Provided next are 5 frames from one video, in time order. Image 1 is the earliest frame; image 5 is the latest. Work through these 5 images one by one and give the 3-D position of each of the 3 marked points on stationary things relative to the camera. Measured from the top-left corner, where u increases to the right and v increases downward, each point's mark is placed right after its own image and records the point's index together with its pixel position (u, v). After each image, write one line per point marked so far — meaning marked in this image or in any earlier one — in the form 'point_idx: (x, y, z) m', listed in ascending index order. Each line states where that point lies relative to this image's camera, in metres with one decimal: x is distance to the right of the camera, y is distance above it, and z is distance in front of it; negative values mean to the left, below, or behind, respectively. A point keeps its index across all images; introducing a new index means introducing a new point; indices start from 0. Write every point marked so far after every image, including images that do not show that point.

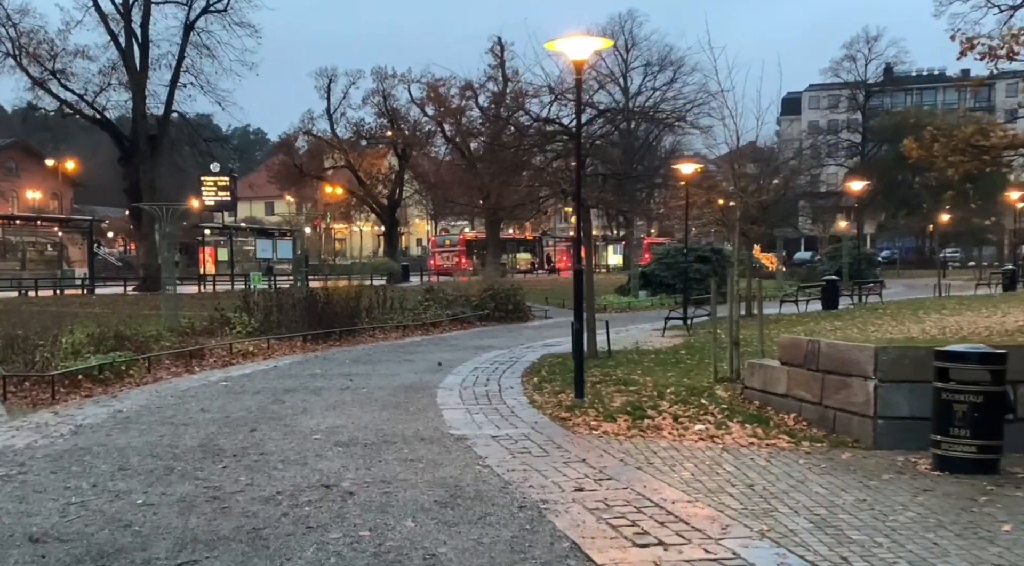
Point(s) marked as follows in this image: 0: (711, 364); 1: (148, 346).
0: (+2.7, -1.1, +14.4) m
1: (-6.3, -1.1, +18.2) m
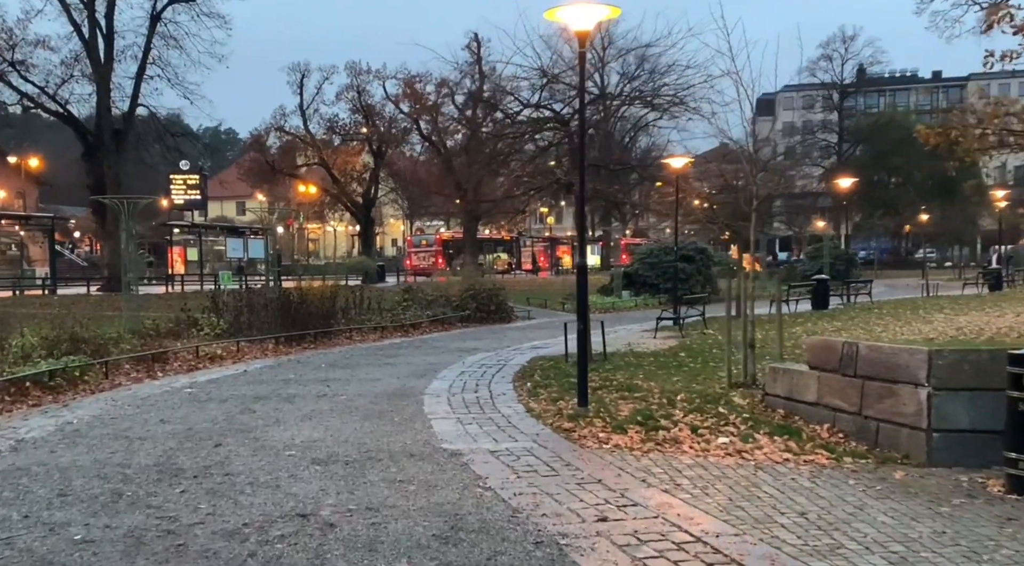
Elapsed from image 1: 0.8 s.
0: (+2.6, -1.1, +13.3) m
1: (-6.5, -1.1, +16.9) m
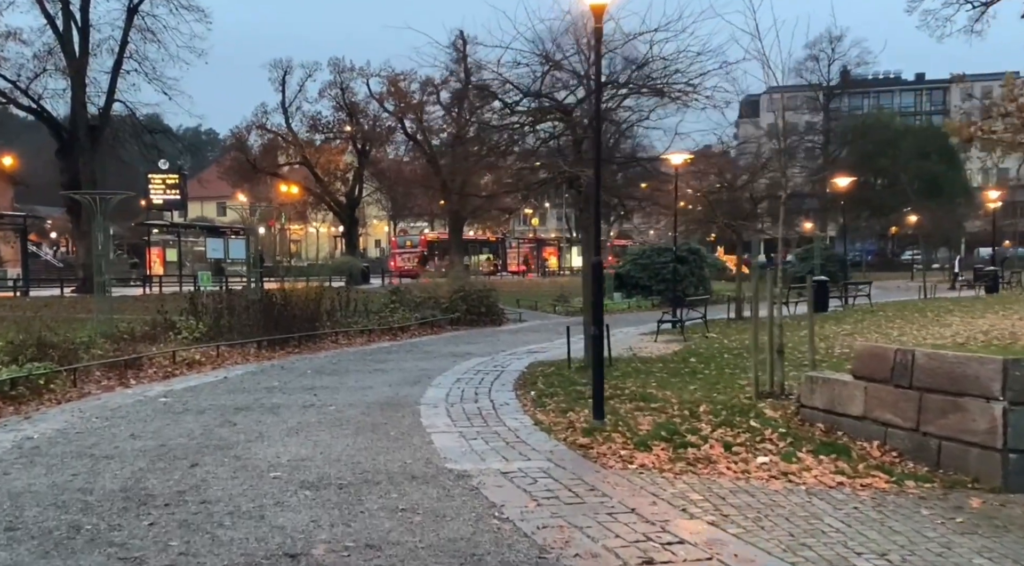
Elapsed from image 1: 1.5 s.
0: (+2.7, -1.1, +12.3) m
1: (-6.5, -1.1, +15.7) m
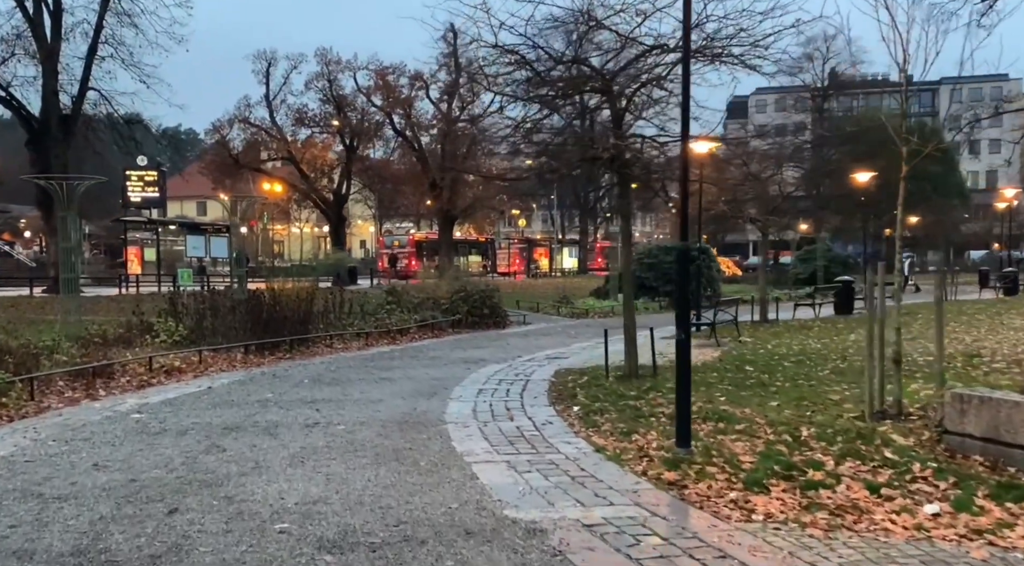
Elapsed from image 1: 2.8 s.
0: (+3.1, -1.0, +10.4) m
1: (-6.2, -1.0, +13.6) m
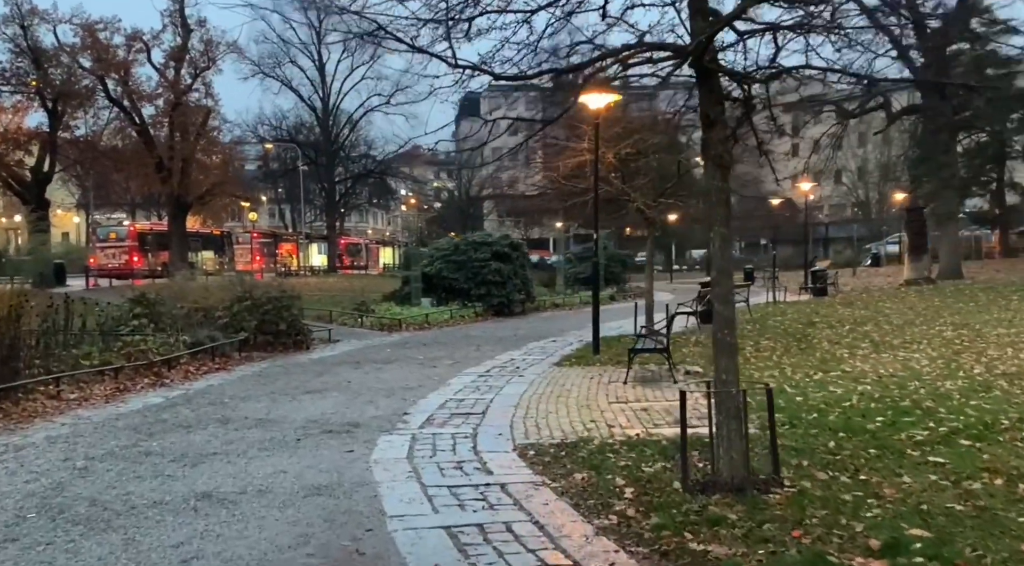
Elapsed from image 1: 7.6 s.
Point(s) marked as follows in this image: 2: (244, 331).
0: (+3.7, -1.2, +4.3) m
1: (-6.0, -1.2, +5.0) m
2: (-4.6, -0.8, +18.0) m
